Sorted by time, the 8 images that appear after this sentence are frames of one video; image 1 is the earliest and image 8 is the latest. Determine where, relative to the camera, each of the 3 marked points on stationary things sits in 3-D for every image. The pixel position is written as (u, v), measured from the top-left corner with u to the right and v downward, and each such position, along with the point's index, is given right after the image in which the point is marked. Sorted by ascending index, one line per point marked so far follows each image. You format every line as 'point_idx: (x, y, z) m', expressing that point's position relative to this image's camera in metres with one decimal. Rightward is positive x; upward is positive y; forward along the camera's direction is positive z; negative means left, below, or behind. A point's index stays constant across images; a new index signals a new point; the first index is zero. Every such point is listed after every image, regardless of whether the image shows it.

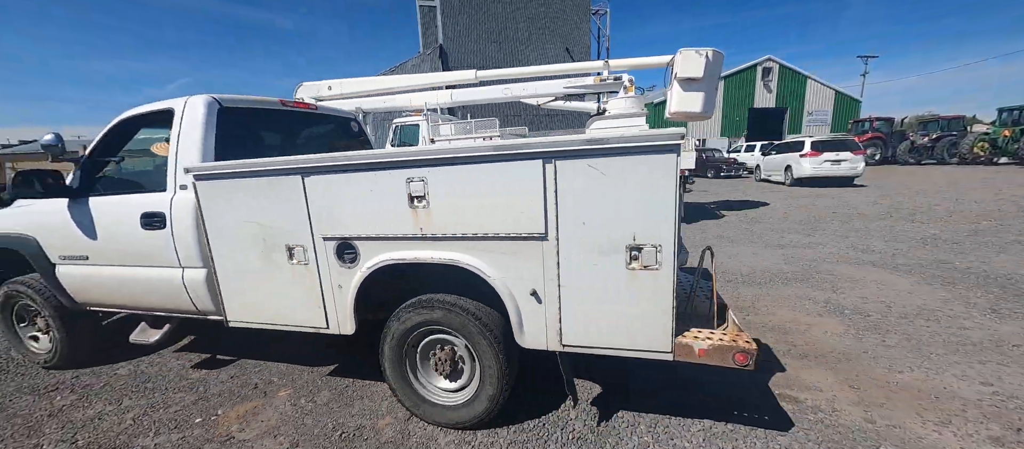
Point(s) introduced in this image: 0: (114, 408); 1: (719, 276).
0: (-2.6, -1.2, +2.4) m
1: (+2.1, -0.5, +3.8) m
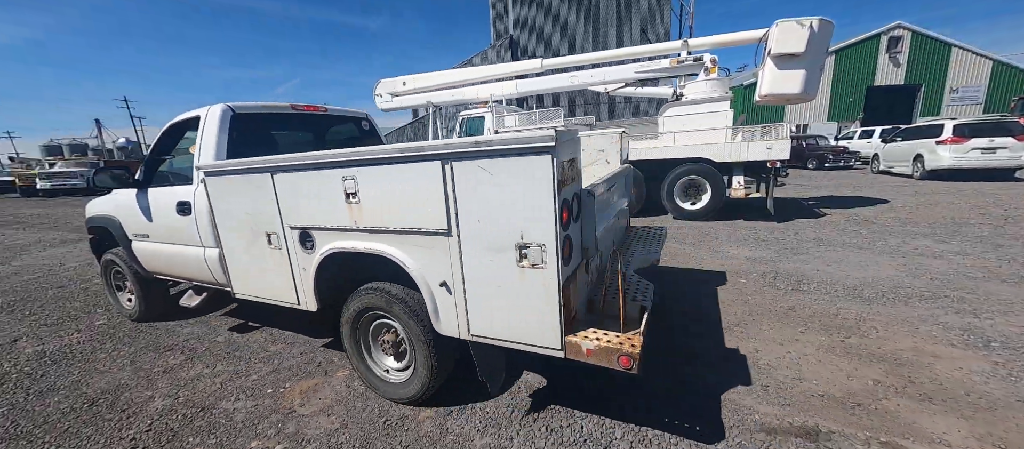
0: (-2.3, -1.1, +2.8) m
1: (+2.7, -0.6, +3.3) m
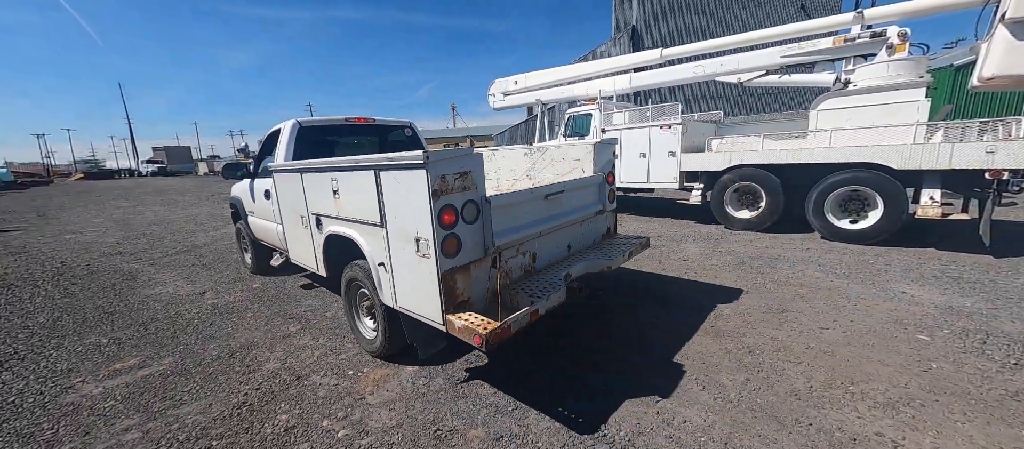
0: (-1.7, -1.0, +3.2) m
1: (+3.2, -0.8, +2.2) m
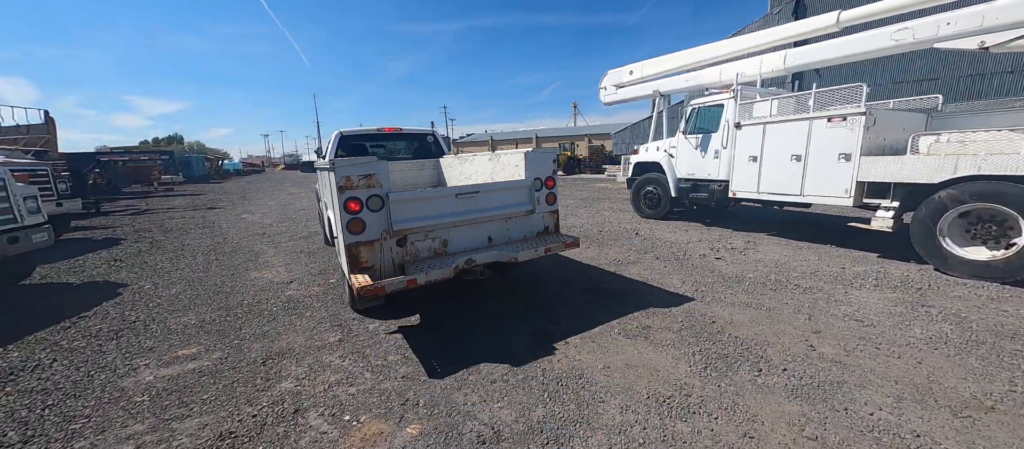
0: (-1.3, -1.1, +2.8) m
1: (+3.0, -1.2, +0.4) m
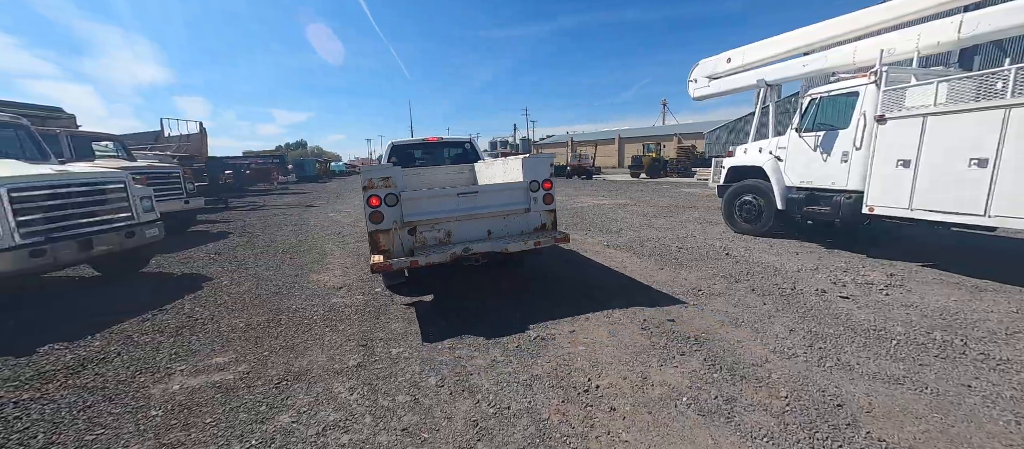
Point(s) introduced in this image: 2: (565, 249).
0: (-1.1, -1.2, +2.5) m
1: (+2.6, -1.4, -0.8) m
2: (+0.8, -0.4, +6.4) m
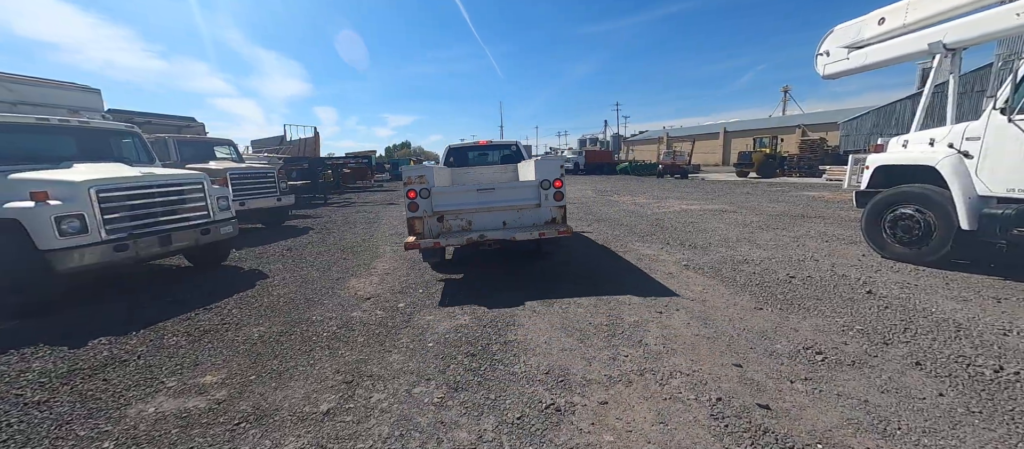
0: (-1.2, -1.3, +2.0) m
1: (+1.6, -1.7, -2.1) m
2: (+1.6, -0.6, +5.3) m
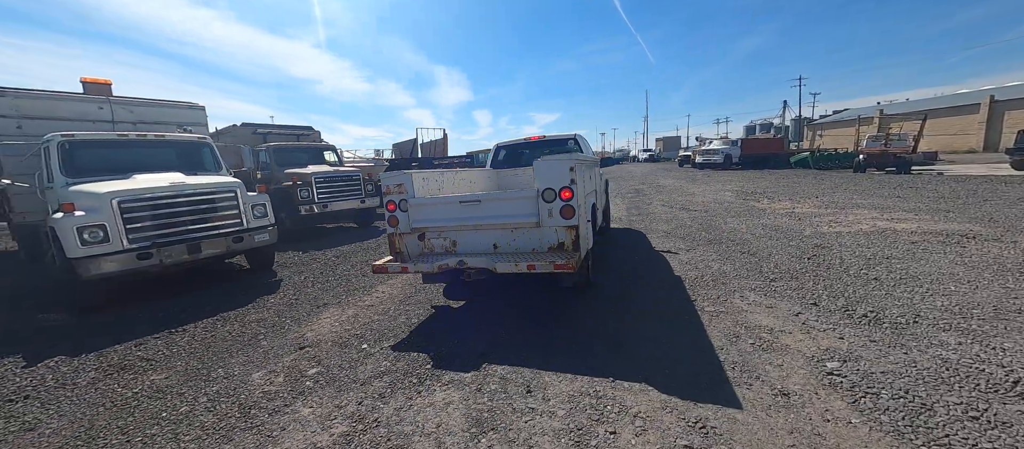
0: (-2.4, -1.5, +0.9) m
1: (-1.4, -2.1, -3.9) m
2: (+1.4, -0.9, +2.9) m
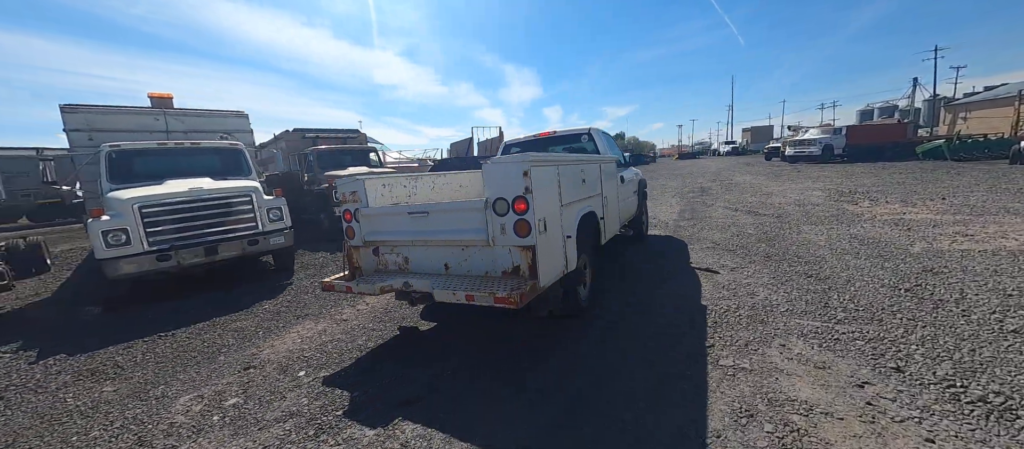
0: (-3.2, -1.7, +0.8) m
1: (-3.1, -2.2, -4.1) m
2: (+0.9, -1.1, +2.0) m
